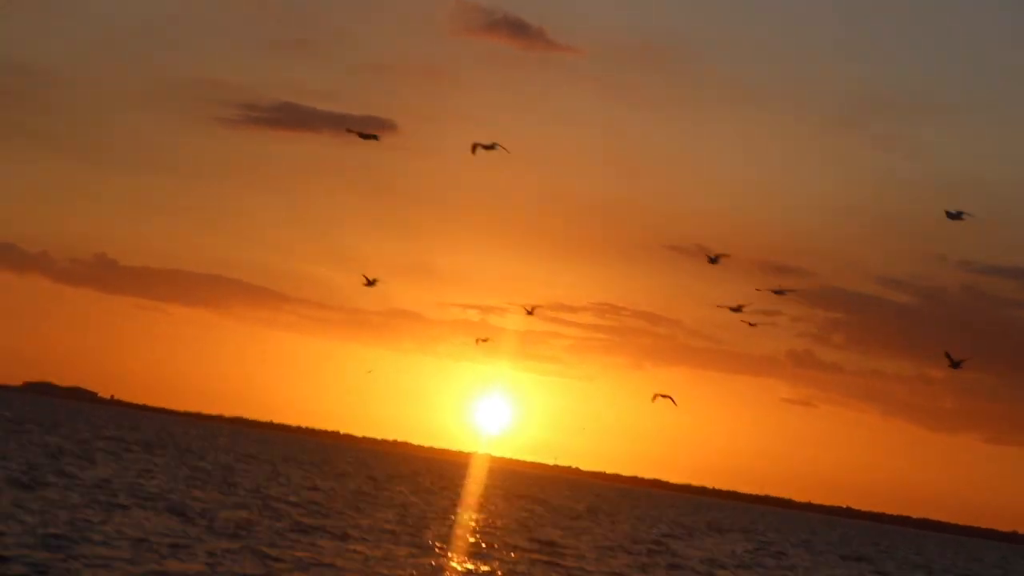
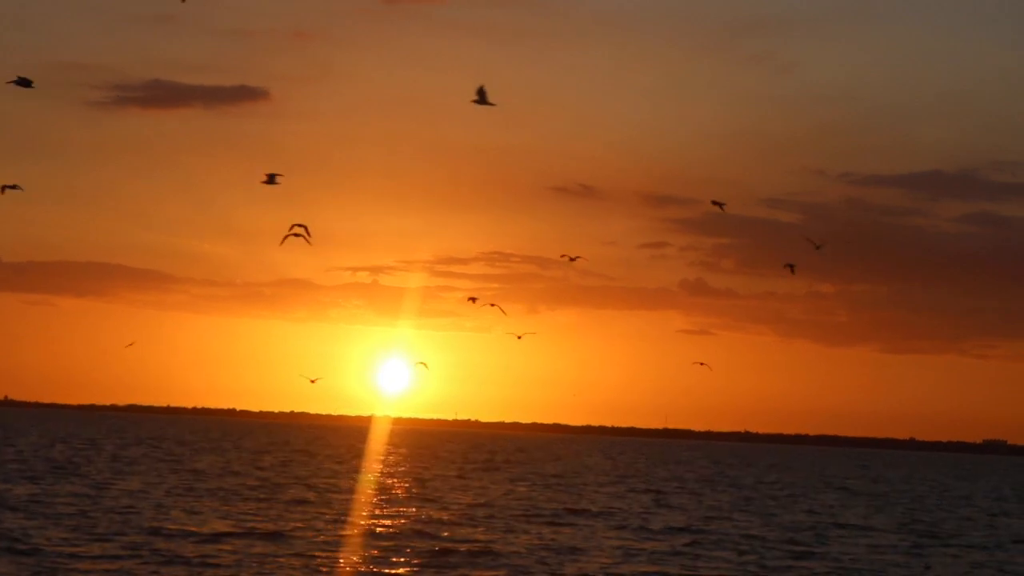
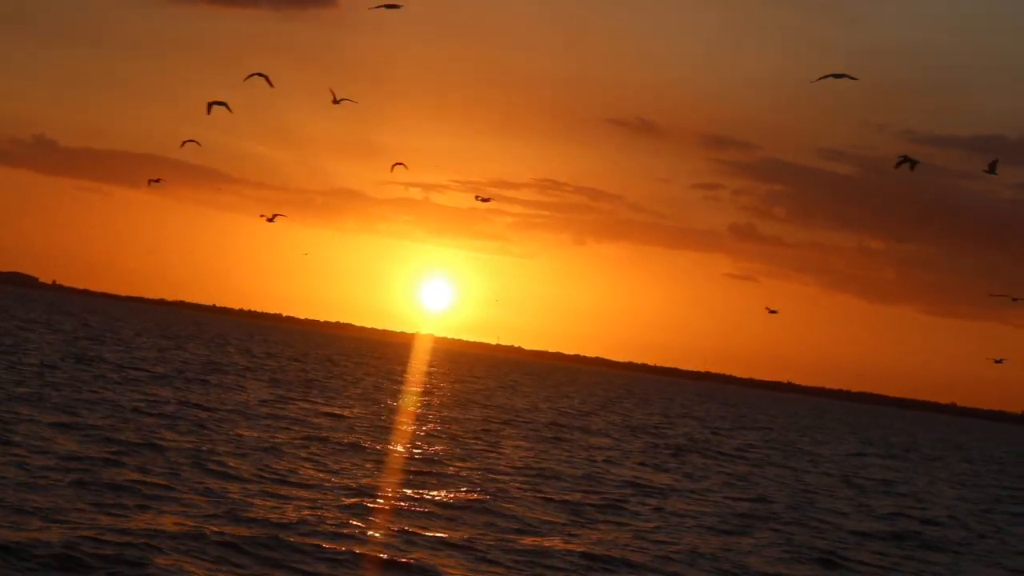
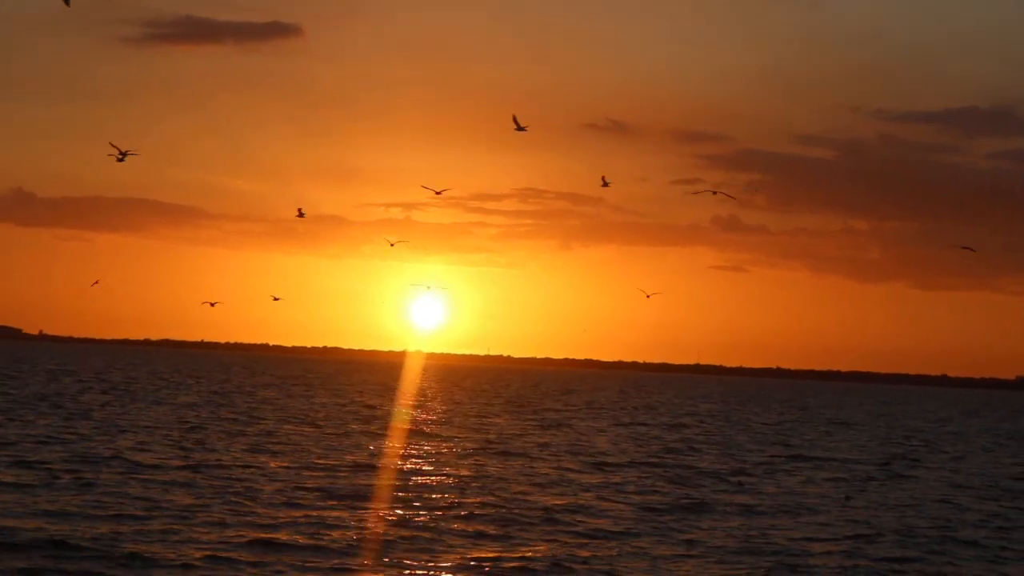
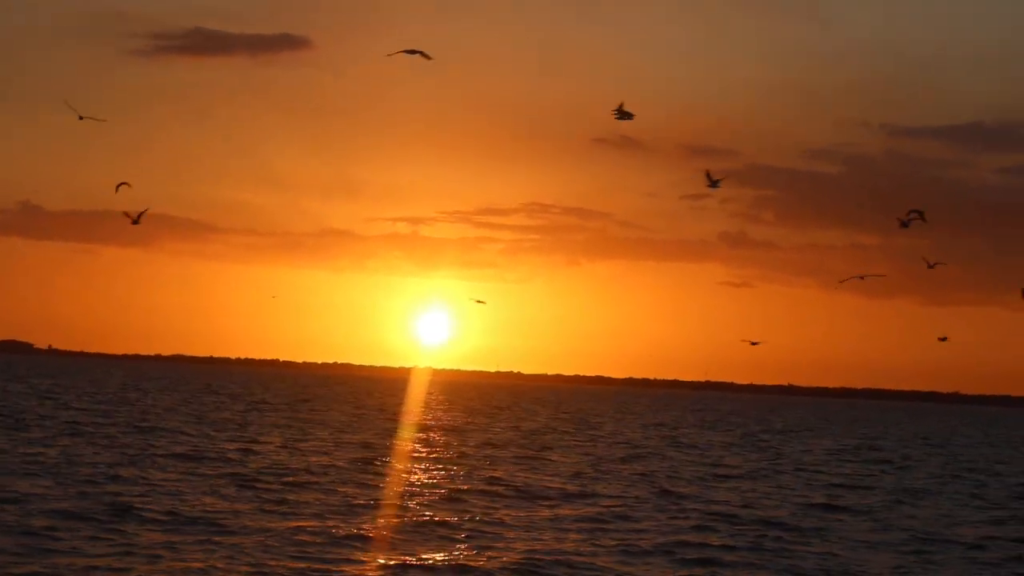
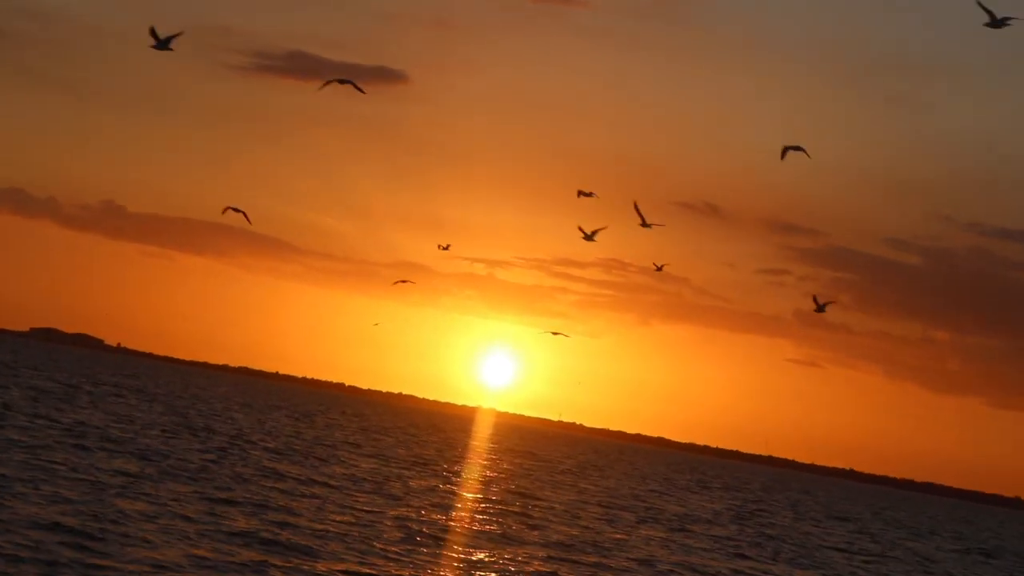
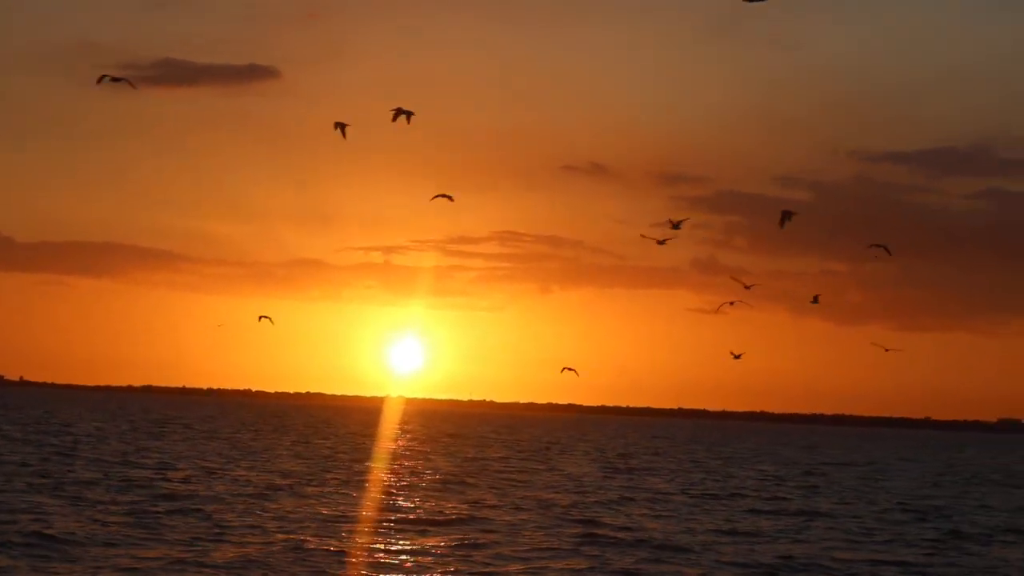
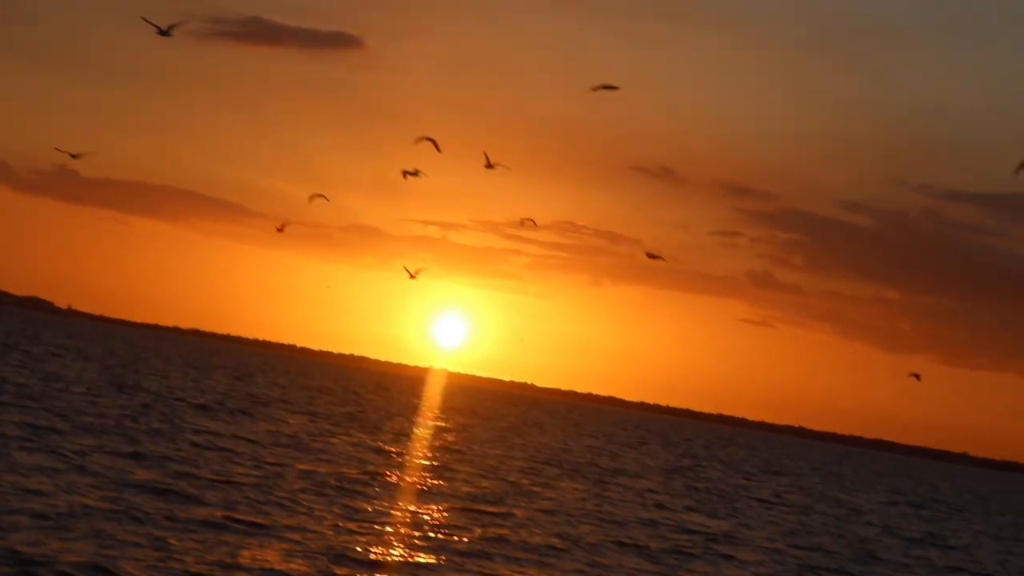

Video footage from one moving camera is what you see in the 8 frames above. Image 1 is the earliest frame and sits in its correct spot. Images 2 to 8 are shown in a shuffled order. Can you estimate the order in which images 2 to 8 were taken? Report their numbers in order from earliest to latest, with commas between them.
6, 8, 3, 5, 7, 2, 4
